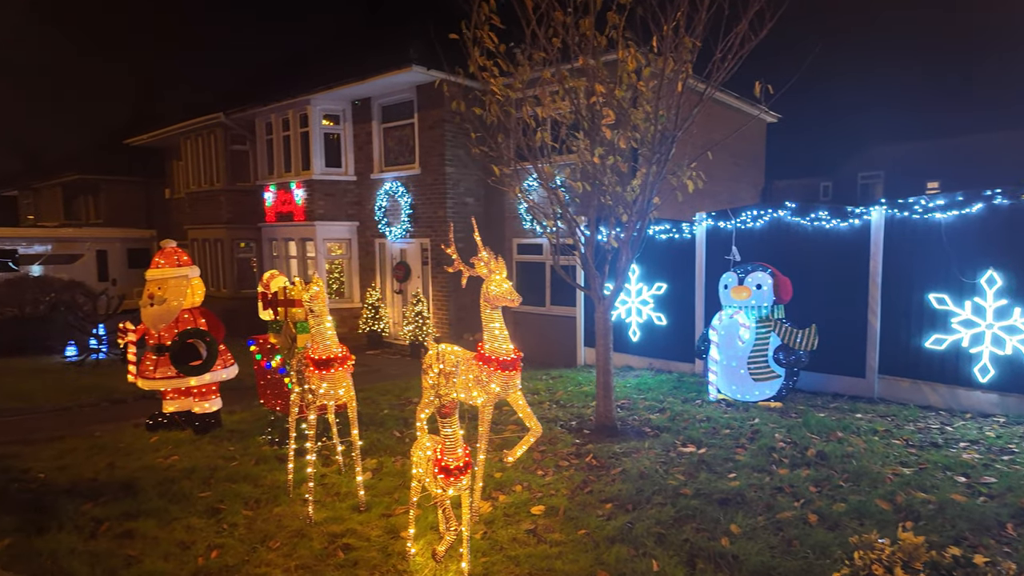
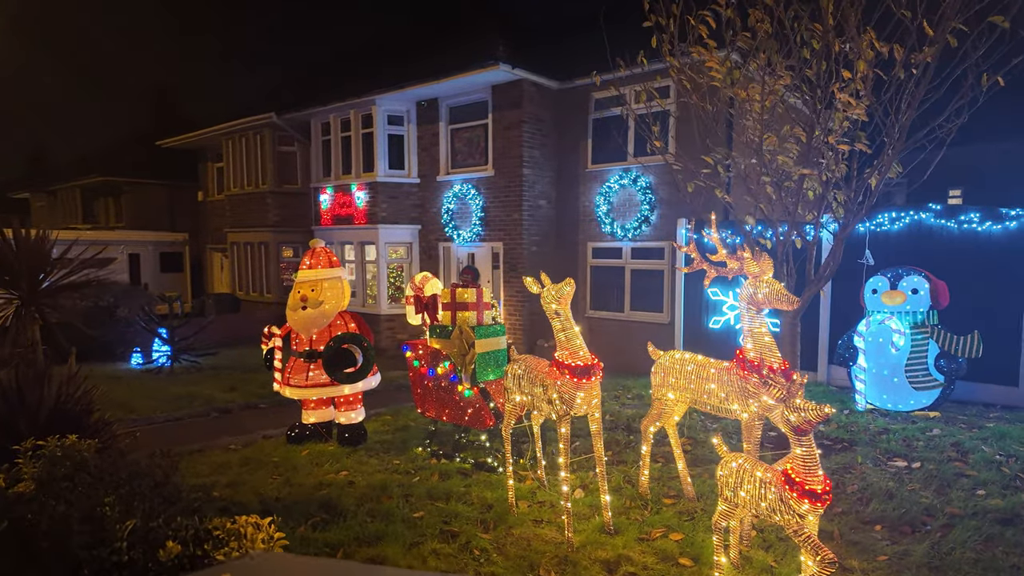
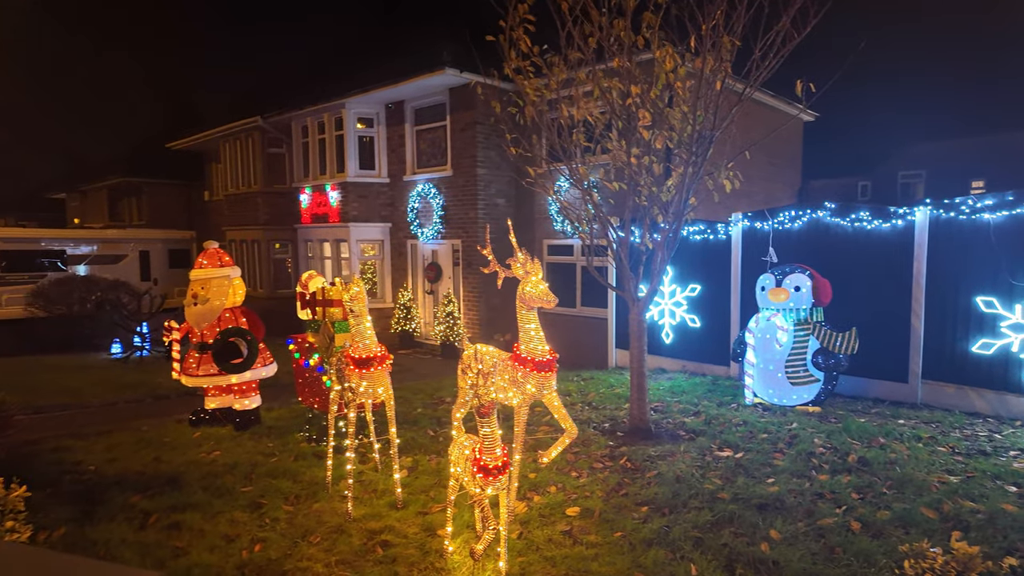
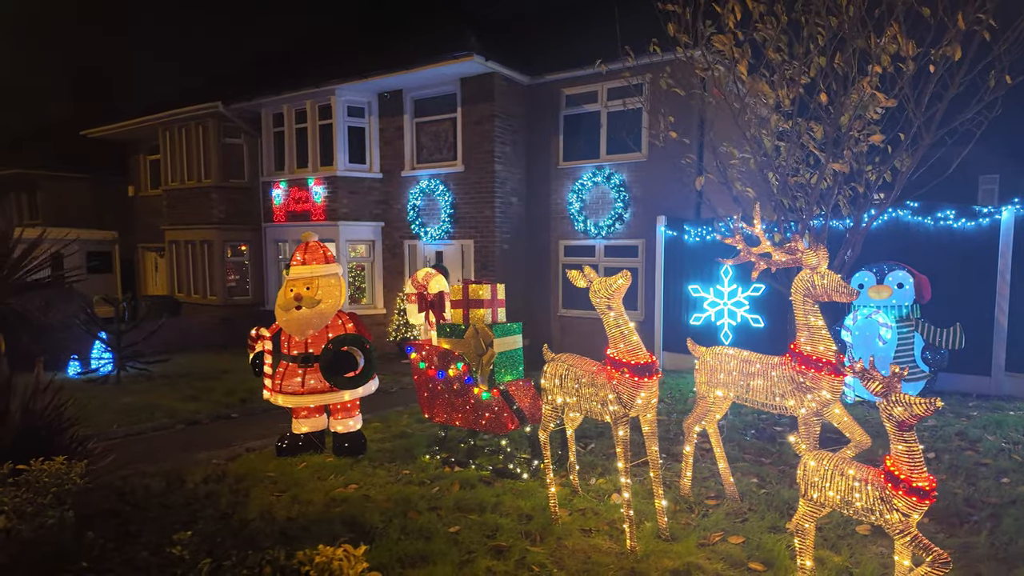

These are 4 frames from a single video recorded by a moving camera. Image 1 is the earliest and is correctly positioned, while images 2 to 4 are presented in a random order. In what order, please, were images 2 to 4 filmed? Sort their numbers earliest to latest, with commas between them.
3, 2, 4
